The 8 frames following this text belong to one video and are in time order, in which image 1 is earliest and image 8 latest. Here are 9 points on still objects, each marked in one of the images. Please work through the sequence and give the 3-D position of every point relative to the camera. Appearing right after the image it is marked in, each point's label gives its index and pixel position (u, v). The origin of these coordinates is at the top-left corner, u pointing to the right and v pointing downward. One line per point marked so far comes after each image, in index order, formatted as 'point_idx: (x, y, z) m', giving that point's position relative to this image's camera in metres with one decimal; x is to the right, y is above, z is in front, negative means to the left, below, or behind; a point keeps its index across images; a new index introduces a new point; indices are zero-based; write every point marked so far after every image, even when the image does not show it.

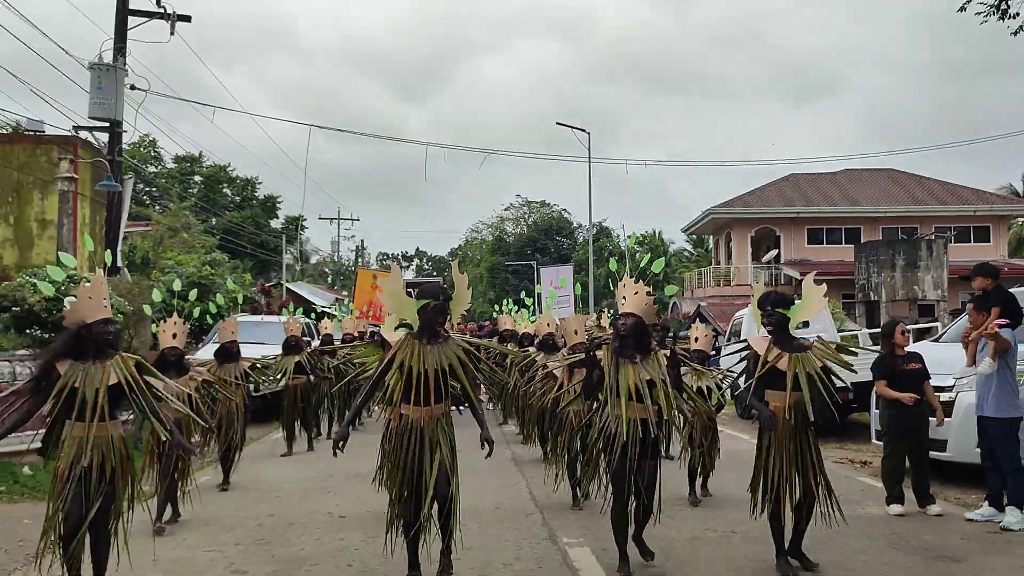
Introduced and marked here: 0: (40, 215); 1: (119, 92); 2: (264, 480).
0: (-7.7, +1.2, +14.8) m
1: (-6.1, +3.1, +14.0) m
2: (-2.3, -1.8, +8.4) m
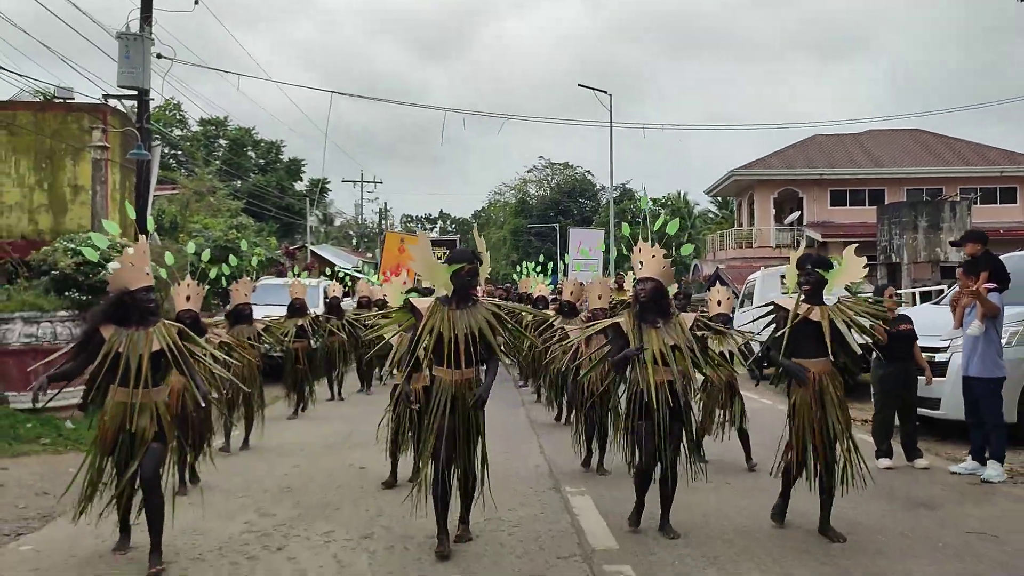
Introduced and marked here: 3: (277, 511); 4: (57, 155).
0: (-7.4, +1.8, +15.3) m
1: (-5.9, +3.7, +14.4) m
2: (-2.2, -1.5, +8.9) m
3: (-1.6, -1.5, +5.9) m
4: (-7.7, +2.3, +15.2) m
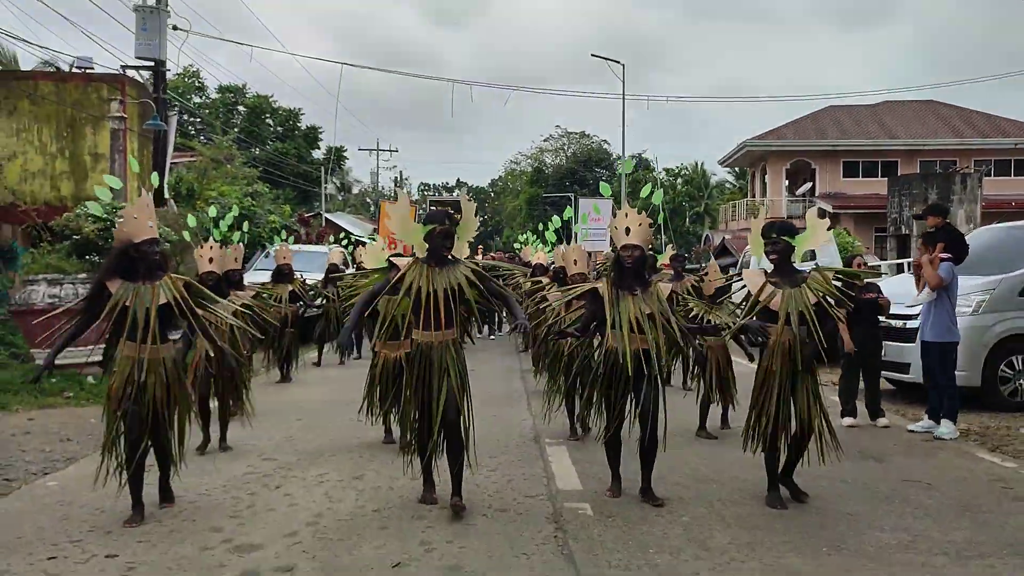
0: (-7.4, +2.4, +15.8) m
1: (-5.8, +4.2, +14.9) m
2: (-2.3, -1.1, +9.5) m
3: (-1.7, -1.2, +6.5) m
4: (-7.6, +2.9, +15.8) m
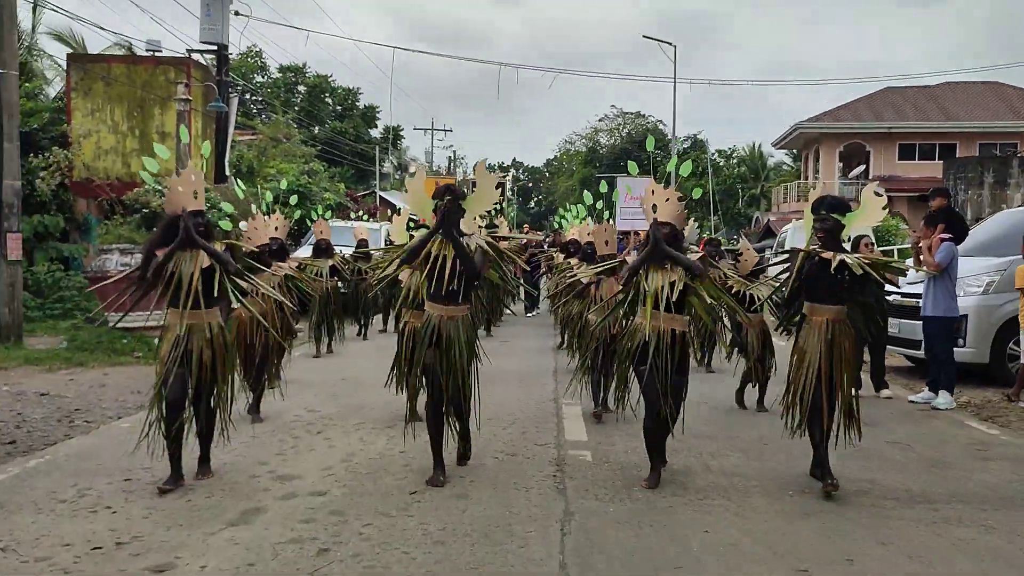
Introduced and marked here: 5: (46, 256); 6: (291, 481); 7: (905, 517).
0: (-6.6, +3.0, +16.8) m
1: (-5.0, +4.7, +15.7) m
2: (-1.9, -0.8, +10.3) m
3: (-1.5, -1.0, +7.2) m
4: (-6.8, +3.4, +16.7) m
5: (-6.7, +0.5, +12.9) m
6: (-1.2, -1.1, +4.9) m
7: (+1.9, -1.1, +4.4) m
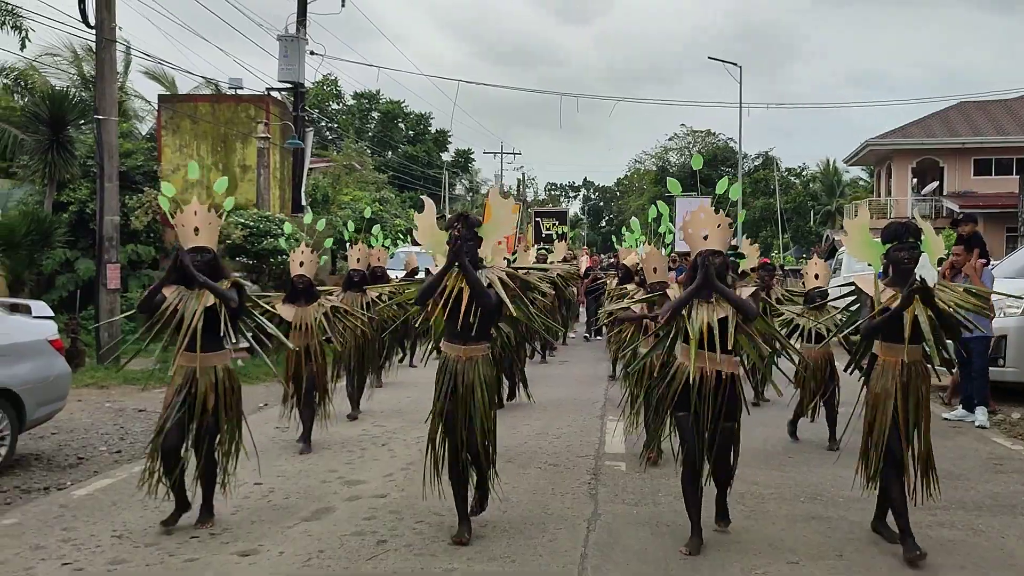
0: (-5.4, +2.5, +18.0) m
1: (-3.9, +4.3, +16.8) m
2: (-1.2, -1.1, +11.0) m
3: (-1.1, -1.2, +7.9) m
4: (-5.6, +2.9, +17.9) m
5: (-5.8, +0.1, +14.0) m
6: (-1.0, -1.2, +5.6) m
7: (+2.1, -1.2, +4.8) m
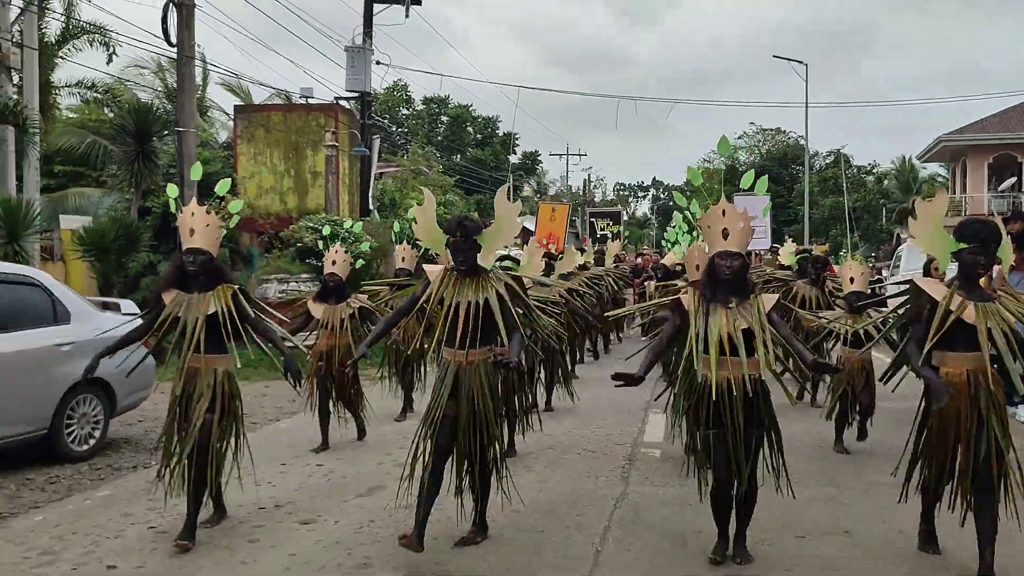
0: (-4.2, +2.5, +18.8) m
1: (-2.8, +4.3, +17.5) m
2: (-0.6, -1.1, +11.5) m
3: (-0.7, -1.2, +8.4) m
4: (-4.4, +2.9, +18.8) m
5: (-4.9, 0.0, +14.9) m
6: (-0.7, -1.2, +6.1) m
7: (+2.3, -1.2, +5.1) m
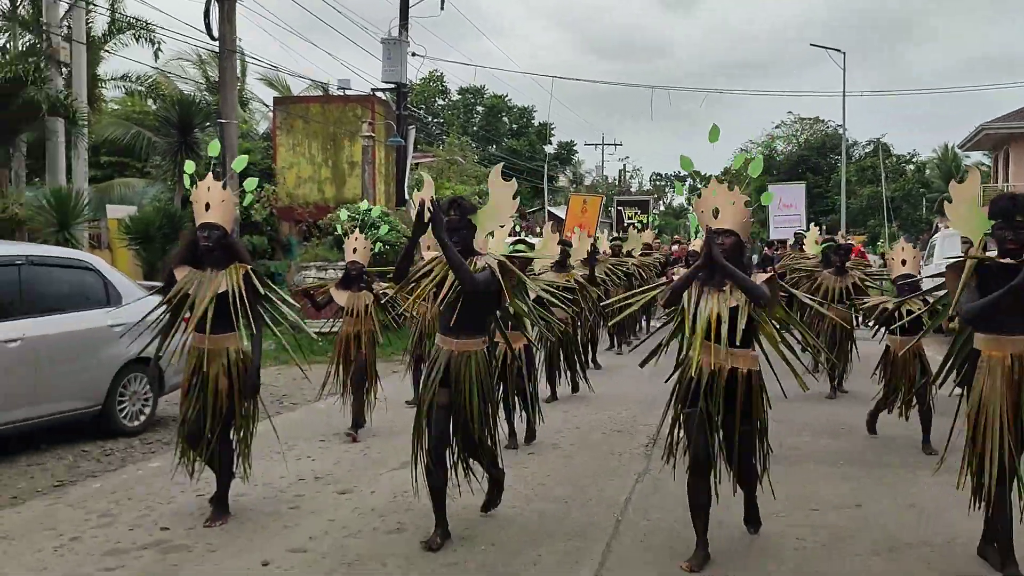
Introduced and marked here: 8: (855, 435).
0: (-3.4, +2.7, +19.1) m
1: (-2.2, +4.5, +17.8) m
2: (-0.1, -0.9, +11.8) m
3: (-0.4, -1.1, +8.7) m
4: (-3.7, +3.2, +19.1) m
5: (-4.3, +0.3, +15.3) m
6: (-0.5, -1.1, +6.4) m
7: (+2.4, -1.1, +5.2) m
8: (+2.6, -1.1, +6.7) m
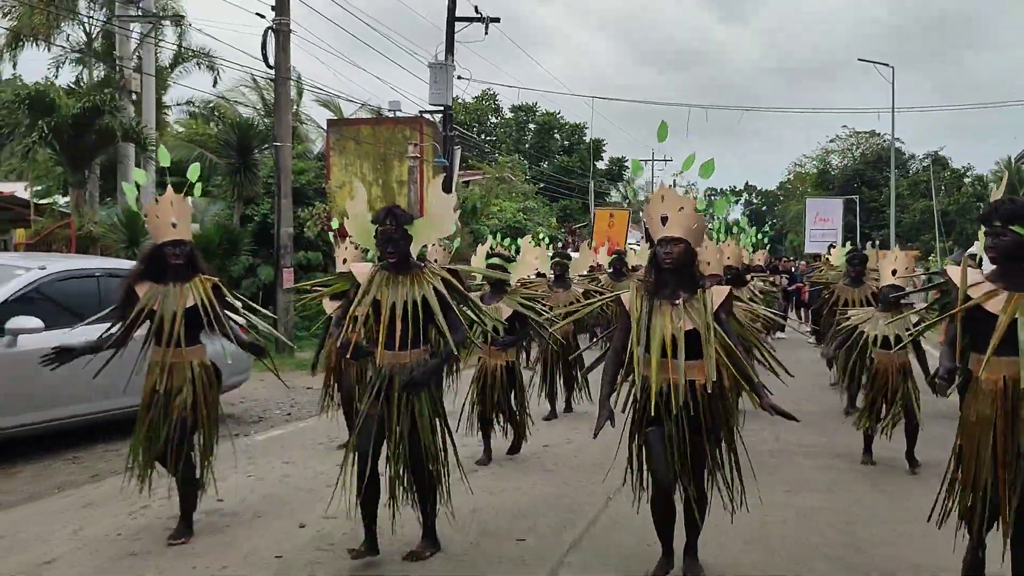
0: (-2.5, +2.4, +20.0) m
1: (-1.3, +4.2, +18.6) m
2: (+0.3, -1.1, +12.4) m
3: (-0.1, -1.2, +9.3) m
4: (-2.8, +2.9, +20.0) m
5: (-3.6, 0.0, +16.2) m
6: (-0.4, -1.2, +7.0) m
7: (+2.5, -1.2, +5.7) m
8: (+2.7, -1.2, +7.2) m
